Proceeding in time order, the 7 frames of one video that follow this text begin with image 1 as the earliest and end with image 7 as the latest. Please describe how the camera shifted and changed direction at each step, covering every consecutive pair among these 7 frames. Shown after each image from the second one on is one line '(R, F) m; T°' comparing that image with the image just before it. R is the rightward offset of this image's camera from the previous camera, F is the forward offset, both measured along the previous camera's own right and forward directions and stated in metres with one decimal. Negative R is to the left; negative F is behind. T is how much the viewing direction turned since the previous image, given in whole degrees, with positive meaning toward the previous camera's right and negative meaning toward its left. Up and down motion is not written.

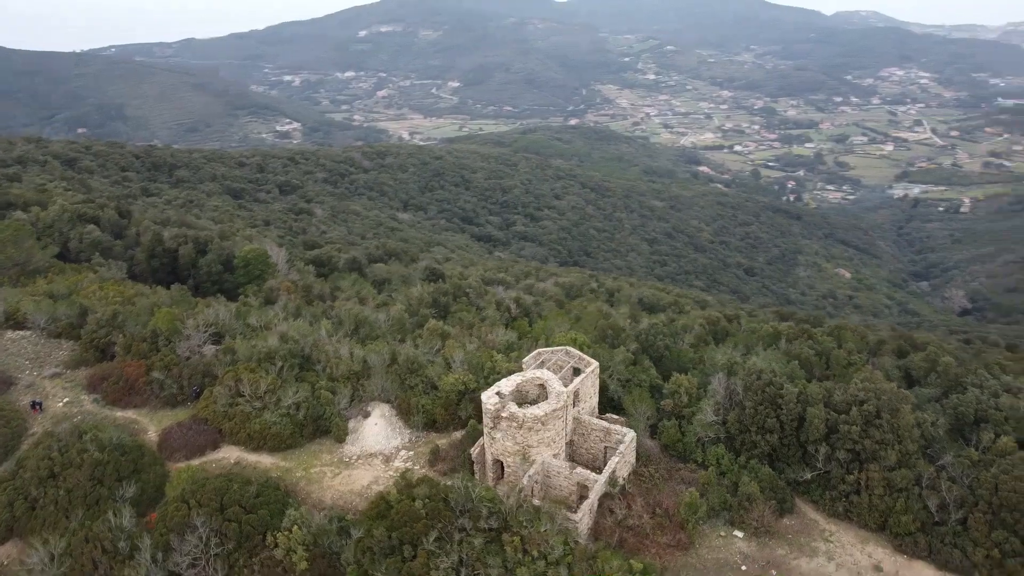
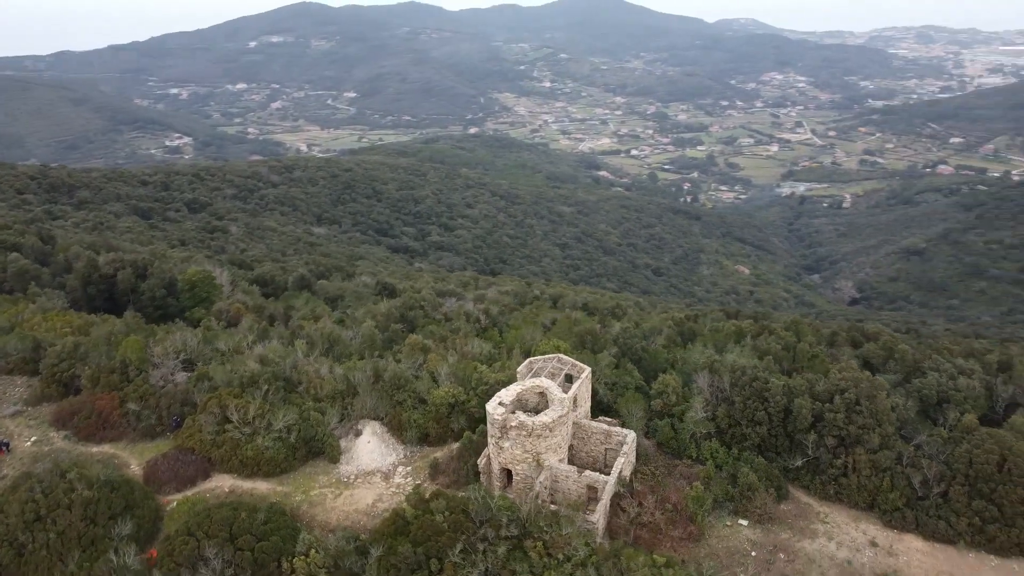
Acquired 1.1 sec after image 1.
(-1.5, -0.2) m; +7°
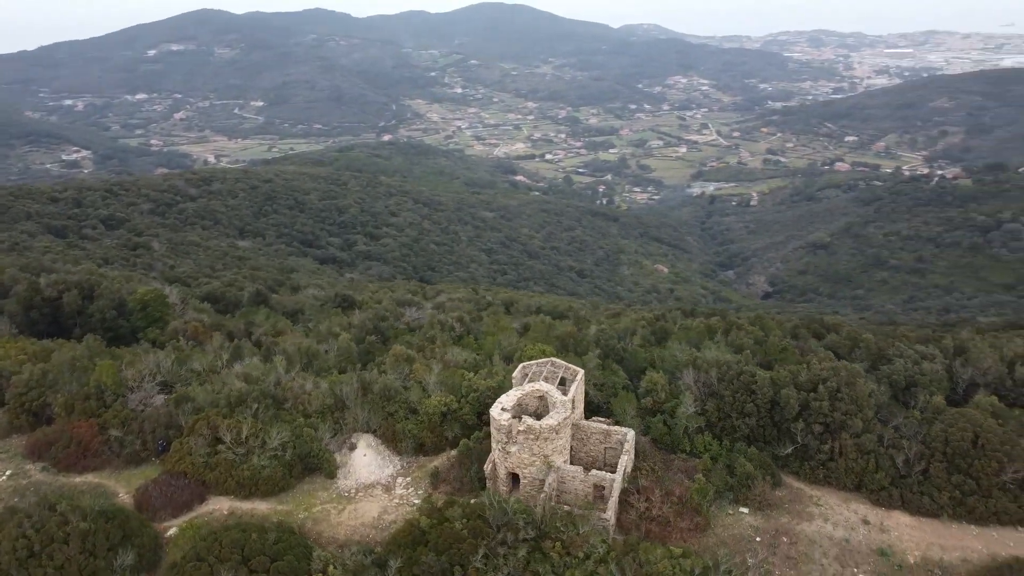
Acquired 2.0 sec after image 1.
(-1.3, -0.2) m; +6°
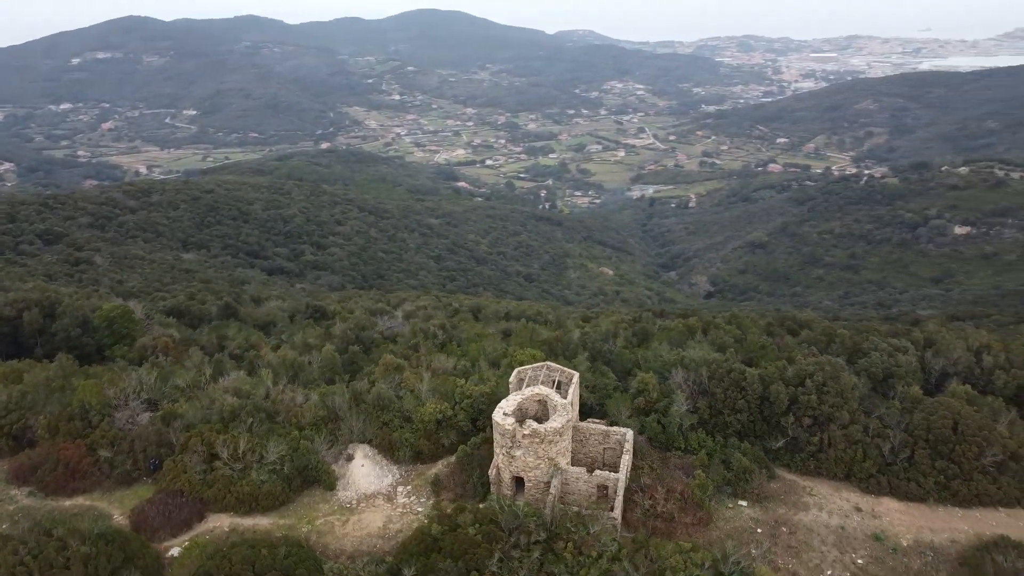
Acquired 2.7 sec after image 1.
(-0.9, -0.1) m; +4°
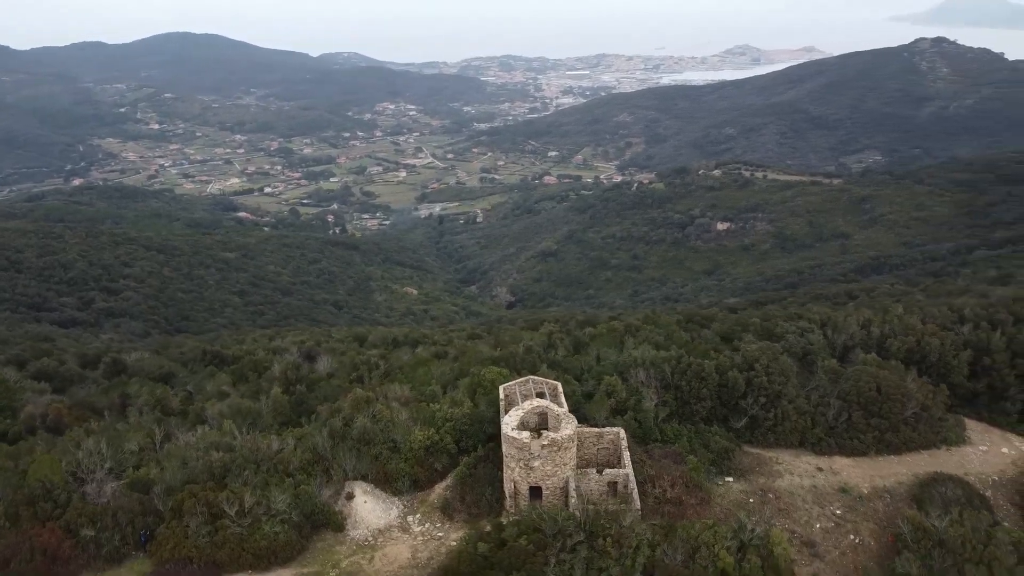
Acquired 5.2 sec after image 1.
(-3.5, -0.2) m; +15°
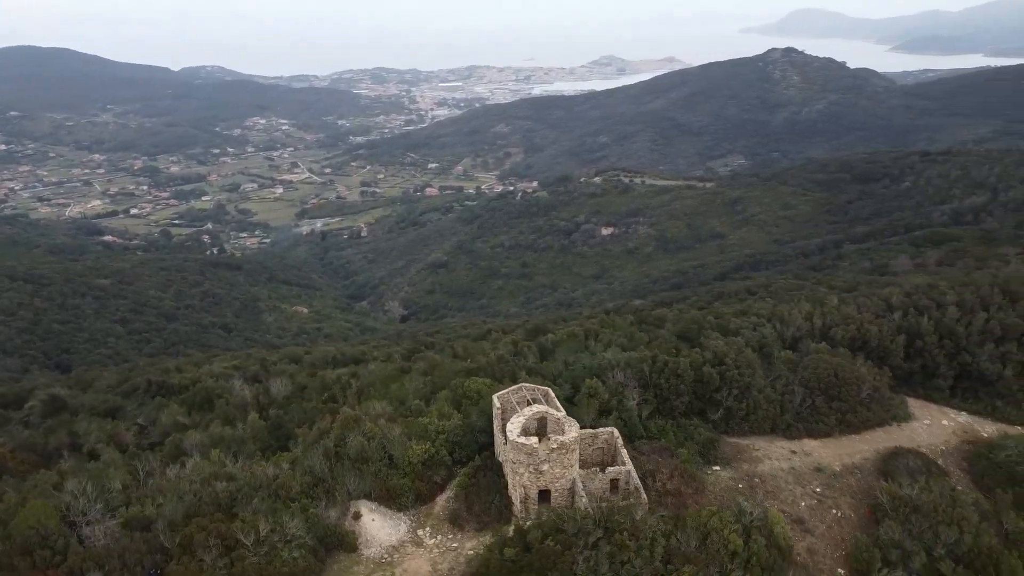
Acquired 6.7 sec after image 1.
(-2.0, -0.2) m; +8°
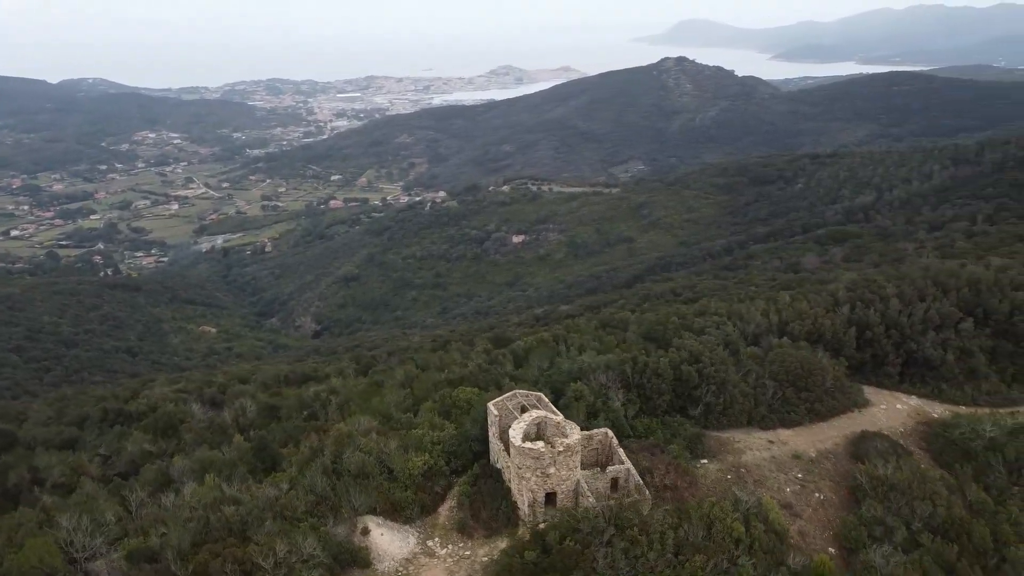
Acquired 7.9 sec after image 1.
(-1.6, -0.2) m; +7°
